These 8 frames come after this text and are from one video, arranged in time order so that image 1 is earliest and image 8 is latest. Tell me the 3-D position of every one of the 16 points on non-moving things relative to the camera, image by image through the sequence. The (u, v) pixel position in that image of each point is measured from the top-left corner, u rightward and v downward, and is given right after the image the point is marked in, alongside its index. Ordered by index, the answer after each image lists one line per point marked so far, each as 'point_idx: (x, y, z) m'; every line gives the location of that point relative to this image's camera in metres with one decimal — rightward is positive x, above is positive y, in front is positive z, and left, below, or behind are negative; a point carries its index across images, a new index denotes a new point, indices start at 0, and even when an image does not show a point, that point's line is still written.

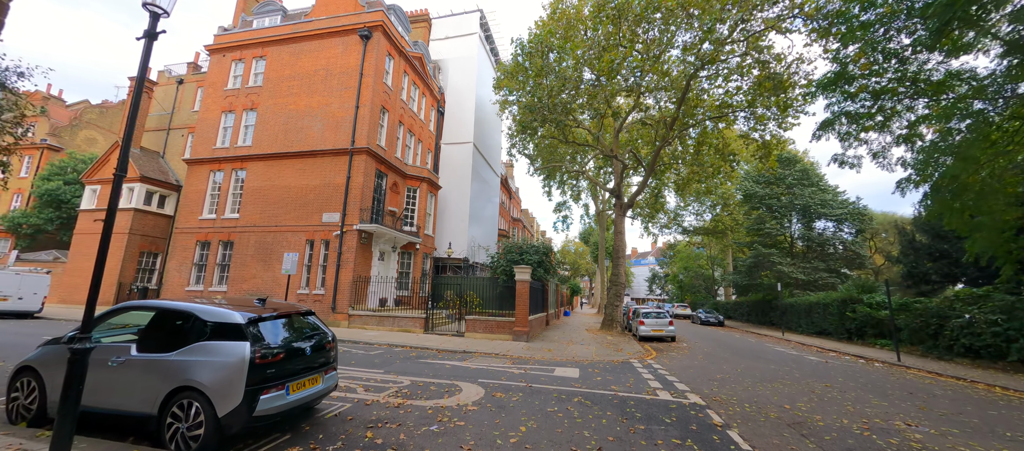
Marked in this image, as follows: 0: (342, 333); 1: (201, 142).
0: (-5.9, -3.8, +13.6) m
1: (-15.4, +4.0, +18.9) m
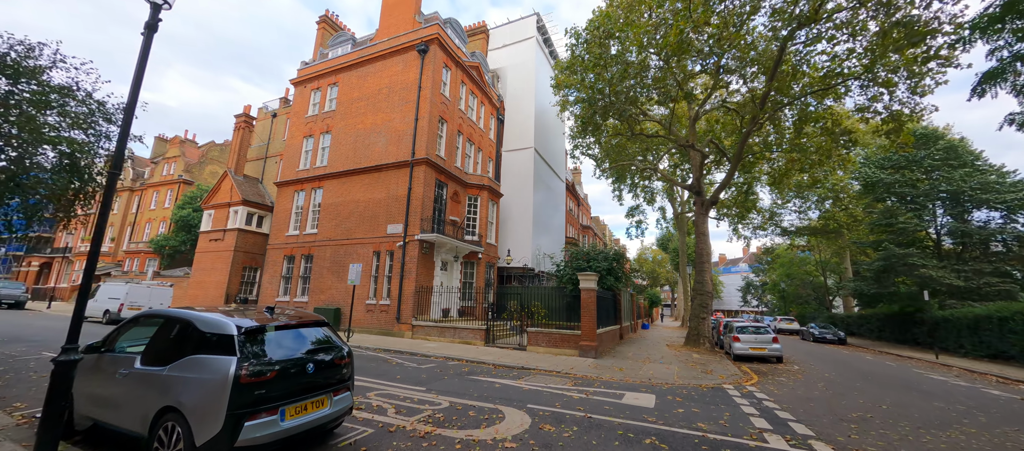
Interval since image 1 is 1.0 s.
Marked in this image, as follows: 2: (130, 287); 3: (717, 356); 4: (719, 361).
0: (-3.7, -4.1, +13.3) m
1: (-12.2, +3.2, +20.6) m
2: (-18.0, -2.9, +17.9) m
3: (+7.8, -5.0, +14.4) m
4: (+7.0, -4.6, +12.6) m
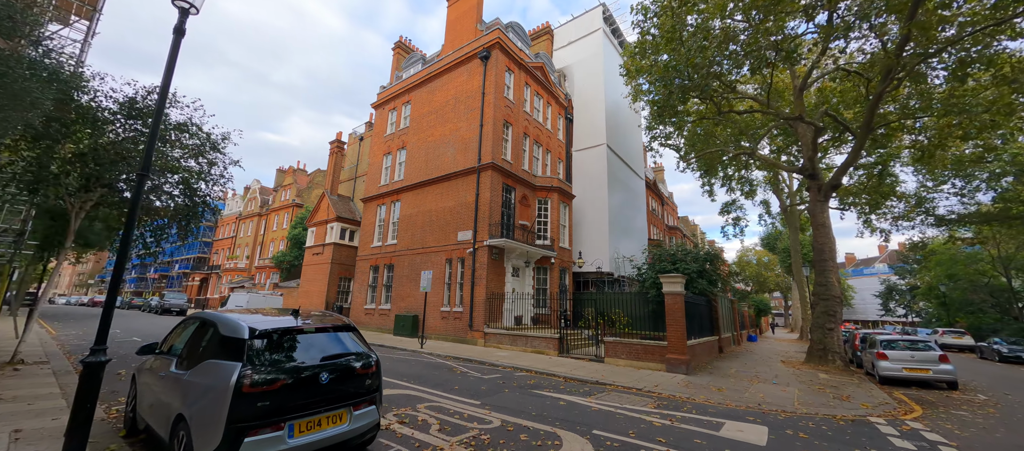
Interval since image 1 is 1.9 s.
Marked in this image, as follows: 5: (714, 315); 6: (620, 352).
0: (-1.1, -4.3, +12.9) m
1: (-8.2, +2.4, +22.0) m
2: (-14.2, -3.9, +20.5) m
3: (+10.3, -4.6, +11.4) m
4: (+9.1, -4.2, +9.9) m
5: (+8.8, -3.9, +16.5) m
6: (+3.2, -3.7, +11.2) m
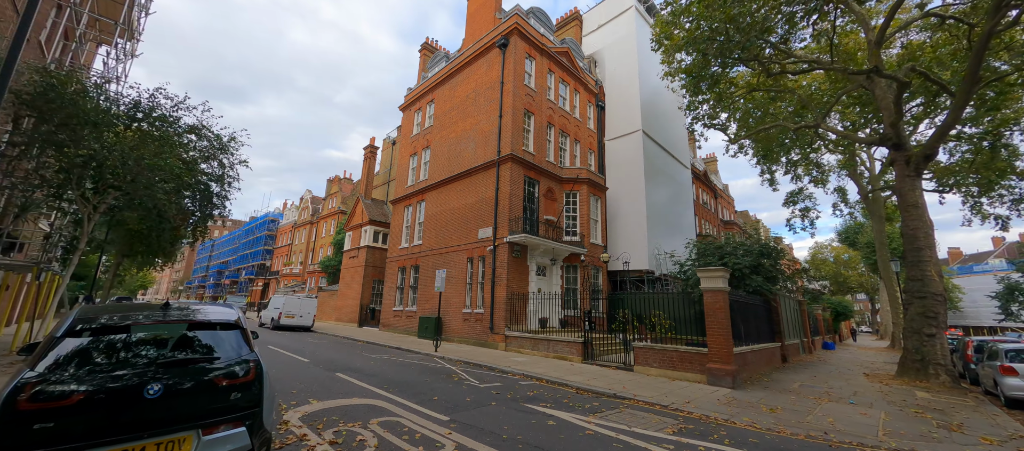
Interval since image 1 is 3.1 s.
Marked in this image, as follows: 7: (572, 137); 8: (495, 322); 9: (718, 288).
0: (-0.5, -4.1, +11.8) m
1: (-6.5, +2.3, +21.9) m
2: (-12.5, -4.1, +21.1) m
3: (+10.7, -4.0, +8.9) m
4: (+9.3, -3.7, +7.6) m
5: (+9.8, -3.5, +14.1) m
6: (+3.5, -3.4, +9.6) m
7: (+2.9, +4.4, +18.6) m
8: (-0.6, -3.6, +13.8) m
9: (+4.8, -1.5, +8.8) m
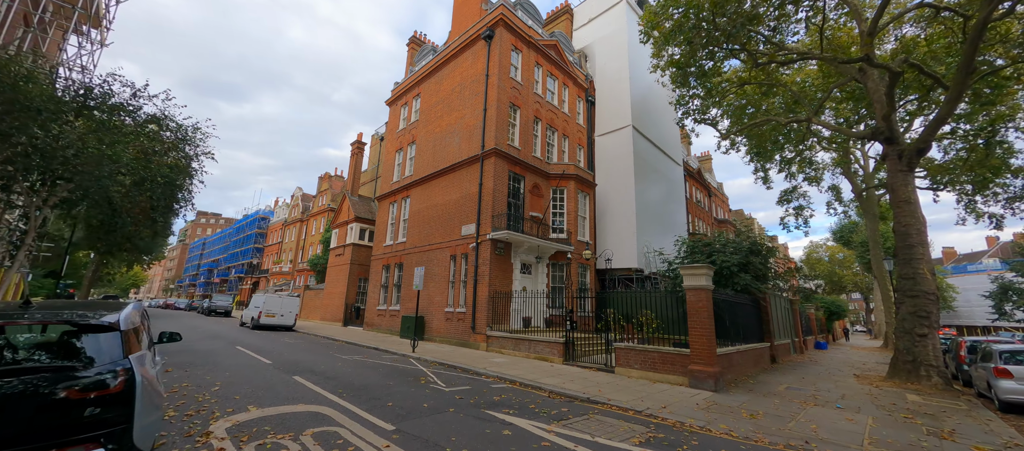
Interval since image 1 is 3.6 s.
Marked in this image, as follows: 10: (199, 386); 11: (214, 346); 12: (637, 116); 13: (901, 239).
0: (-1.1, -4.0, +11.4) m
1: (-7.2, +2.5, +21.4) m
2: (-13.2, -4.0, +20.6) m
3: (+10.1, -3.9, +8.5) m
4: (+8.7, -3.6, +7.2) m
5: (+9.2, -3.3, +13.7) m
6: (+2.9, -3.3, +9.2) m
7: (+2.3, +4.5, +18.2) m
8: (-1.2, -3.4, +13.4) m
9: (+4.2, -1.4, +8.4) m
10: (-5.0, -2.5, +6.0) m
11: (-8.9, -3.6, +11.3) m
12: (+6.5, +5.8, +19.8) m
13: (+11.3, -0.4, +11.0) m
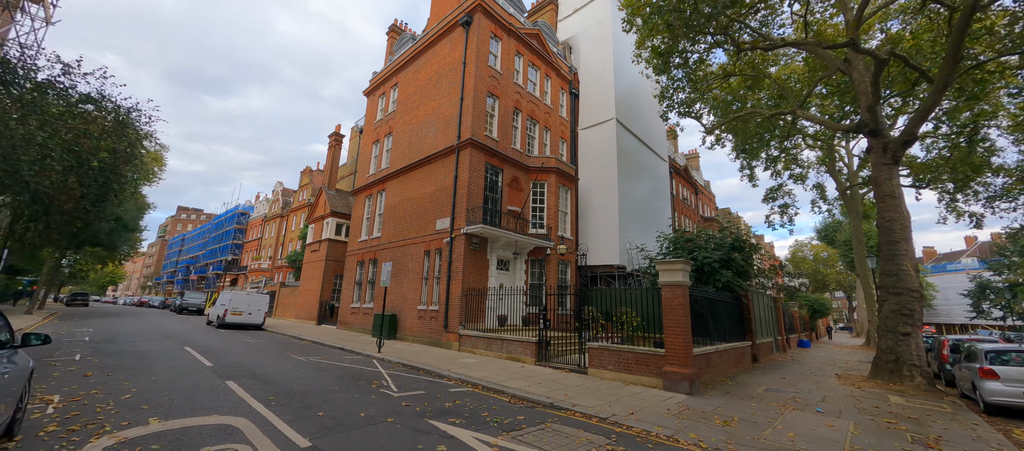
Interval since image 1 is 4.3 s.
0: (-2.0, -3.7, +10.8) m
1: (-8.2, +2.8, +20.7) m
2: (-14.2, -3.6, +19.7) m
3: (+9.3, -3.8, +8.2) m
4: (+8.0, -3.4, +6.8) m
5: (+8.3, -3.2, +13.4) m
6: (+2.2, -3.1, +8.6) m
7: (+1.3, +4.7, +17.6) m
8: (-2.1, -3.2, +12.8) m
9: (+3.4, -1.2, +7.9) m
10: (-5.7, -2.4, +5.3) m
11: (-9.7, -3.4, +10.5) m
12: (+5.6, +6.0, +19.3) m
13: (+10.5, -0.3, +10.7) m
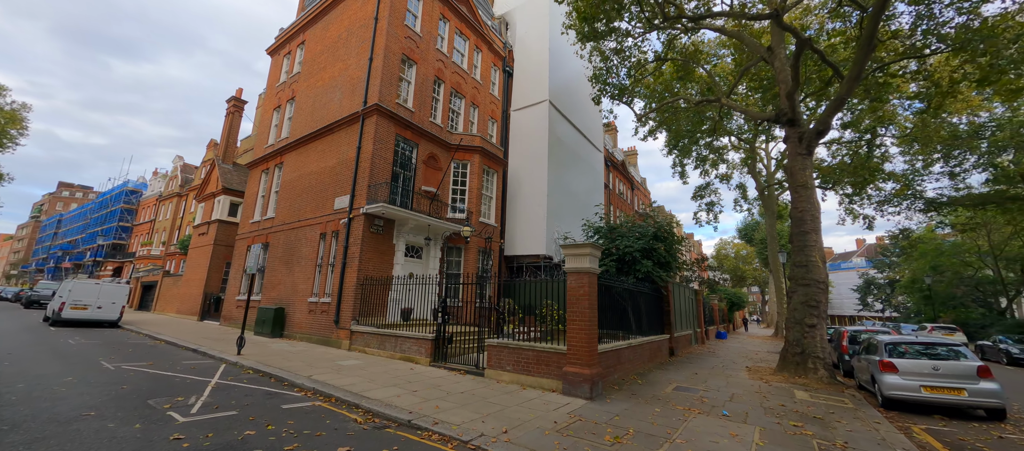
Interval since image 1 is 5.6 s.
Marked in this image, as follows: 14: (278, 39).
0: (-4.5, -3.1, +9.0) m
1: (-11.9, +3.7, +17.8) m
2: (-17.8, -2.5, +16.2) m
3: (+7.0, -3.6, +8.0) m
4: (+5.9, -3.2, +6.4) m
5: (+5.3, -2.8, +13.0) m
6: (-0.1, -2.7, +7.4) m
7: (-1.9, +5.4, +16.1) m
8: (-4.9, -2.6, +11.0) m
9: (+1.3, -0.8, +6.8) m
10: (-7.4, -1.7, +3.1) m
11: (-12.2, -2.5, +7.7) m
12: (+2.1, +6.5, +18.3) m
13: (+7.9, 0.0, +10.6) m
14: (-11.4, +9.1, +18.5) m
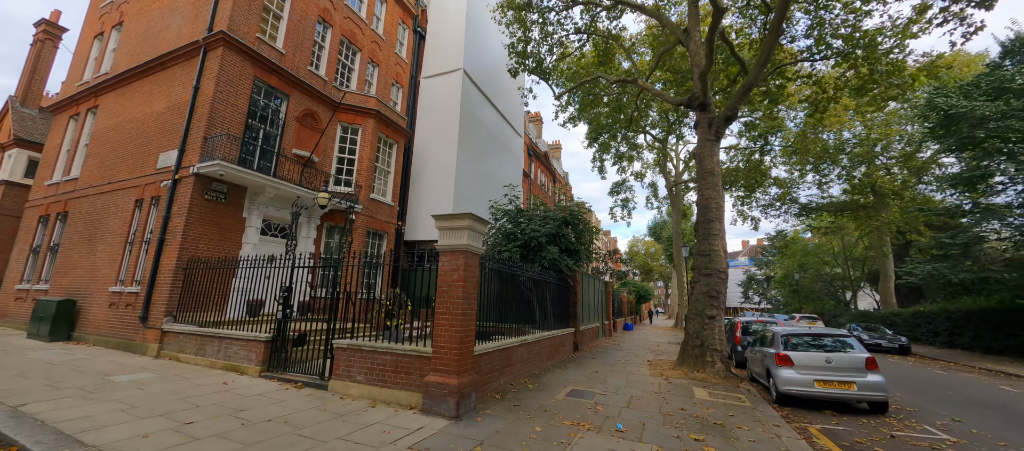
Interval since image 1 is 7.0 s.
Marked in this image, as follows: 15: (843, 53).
0: (-6.9, -2.4, +6.3) m
1: (-15.5, +5.0, +13.5) m
2: (-21.4, -1.1, +10.8) m
3: (+4.5, -3.3, +7.5) m
4: (+3.7, -2.9, +5.8) m
5: (+1.9, -2.4, +12.1) m
6: (-2.3, -2.1, +5.6) m
7: (-5.4, +6.2, +13.7) m
8: (-7.7, -1.8, +8.1) m
9: (-0.7, -0.3, +5.2) m
10: (-8.6, -1.0, -0.1) m
11: (-14.1, -1.5, +3.5) m
12: (-1.8, +7.2, +16.6) m
13: (+5.1, +0.3, +10.2) m
14: (-15.0, +10.3, +14.1) m
15: (+11.4, +6.0, +13.1) m
